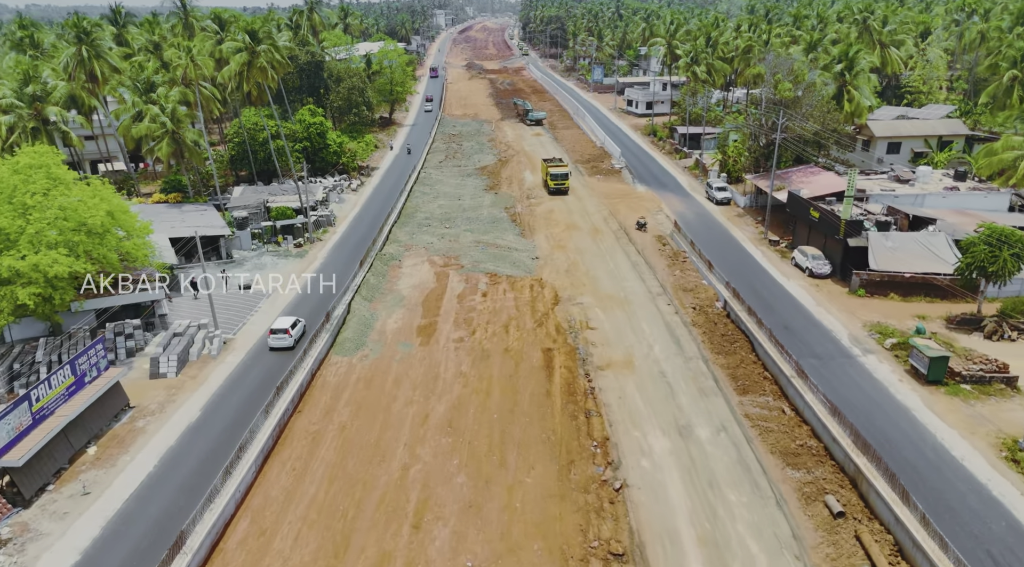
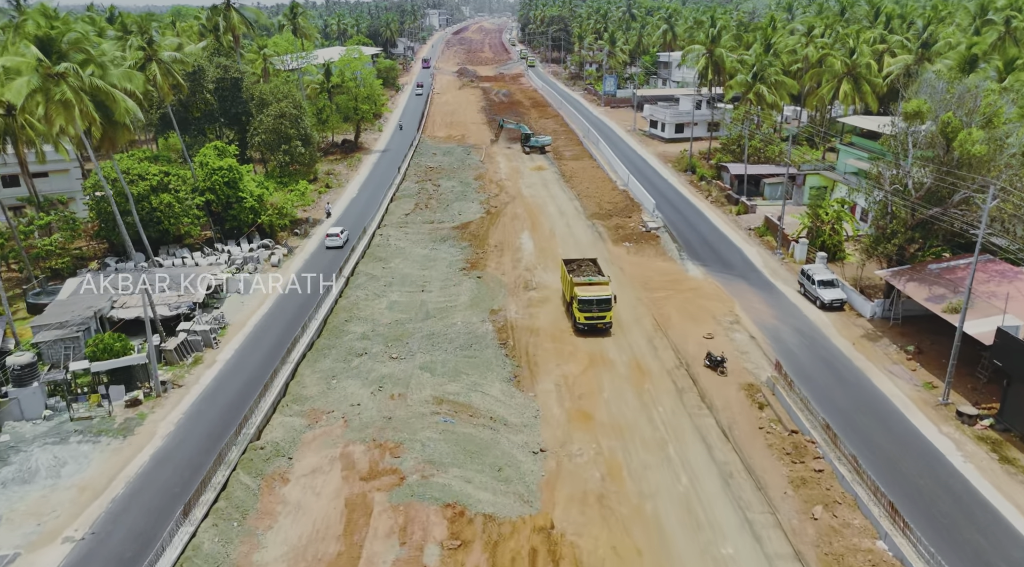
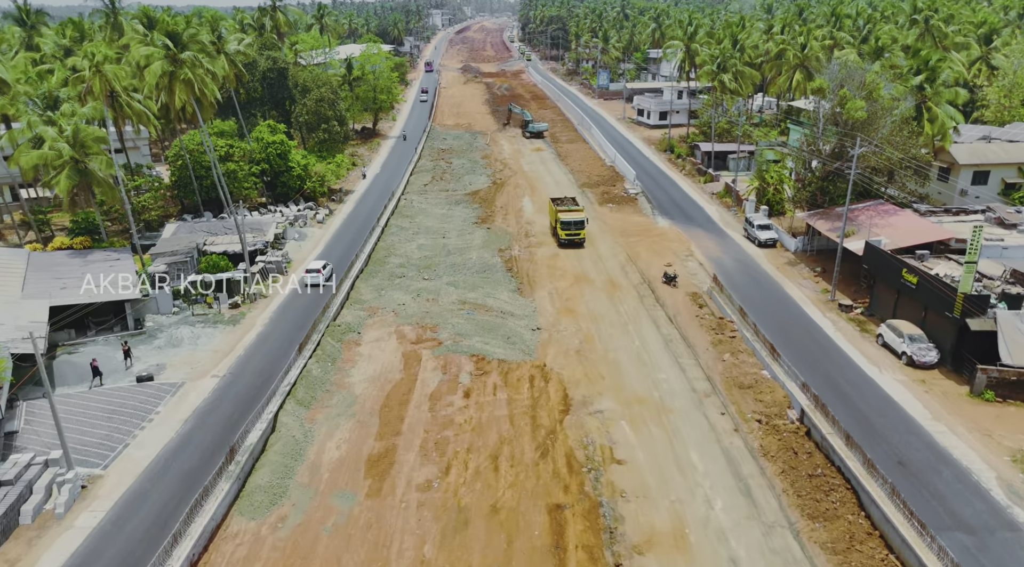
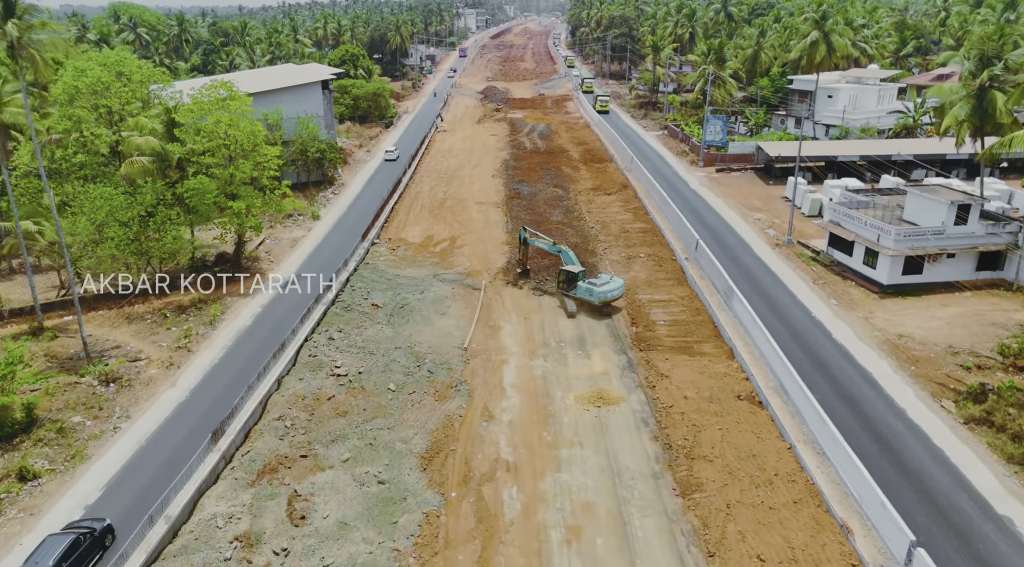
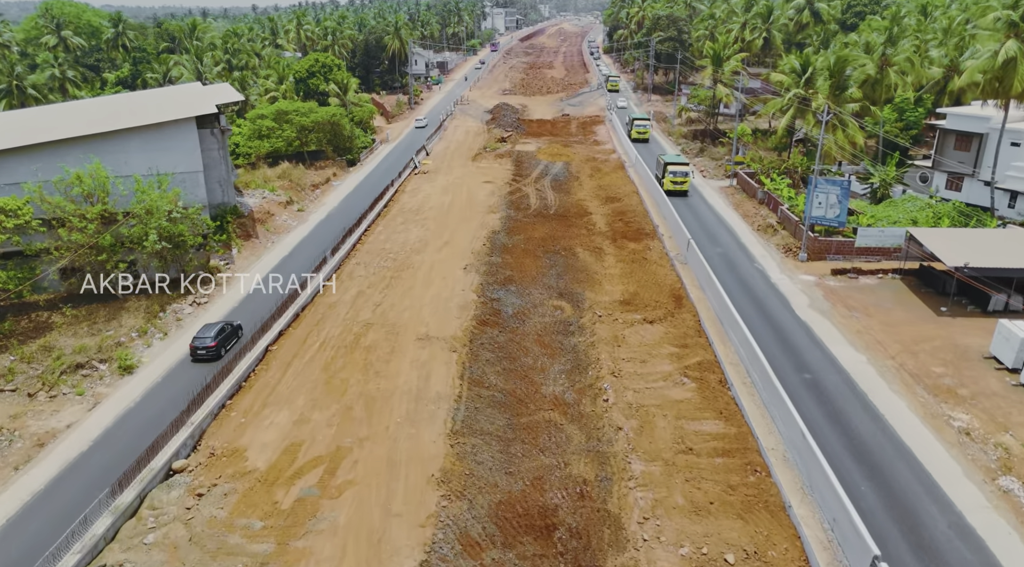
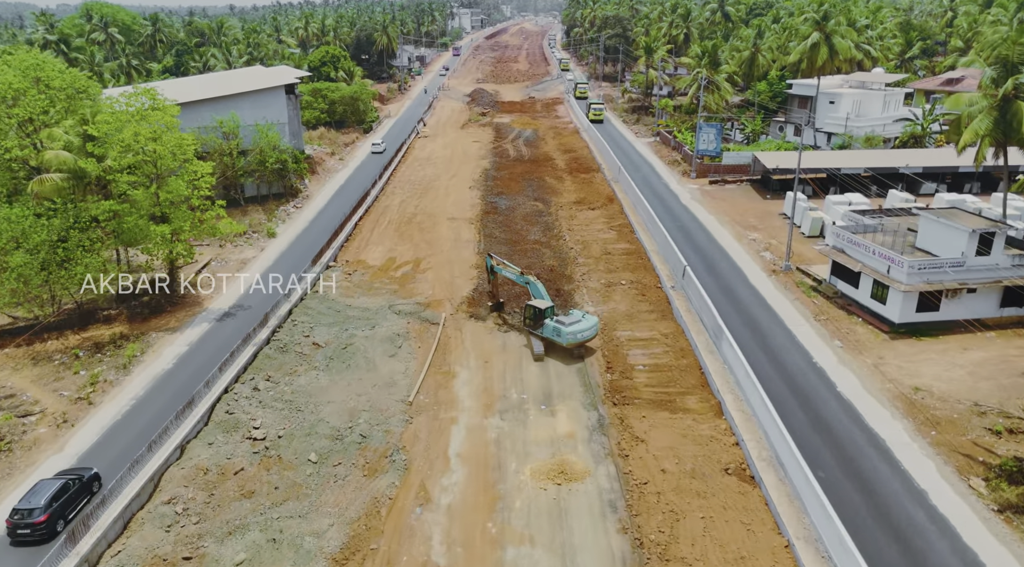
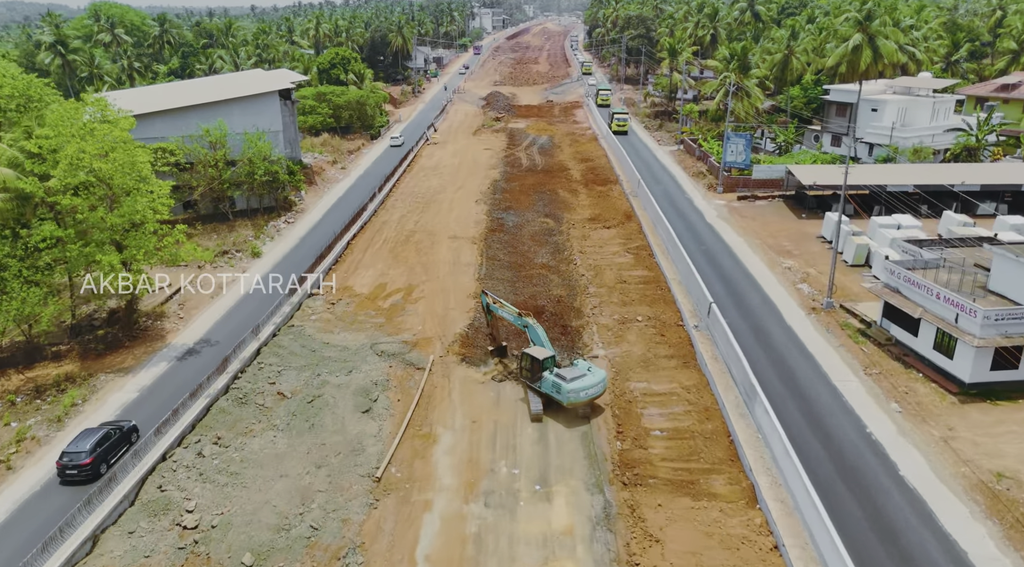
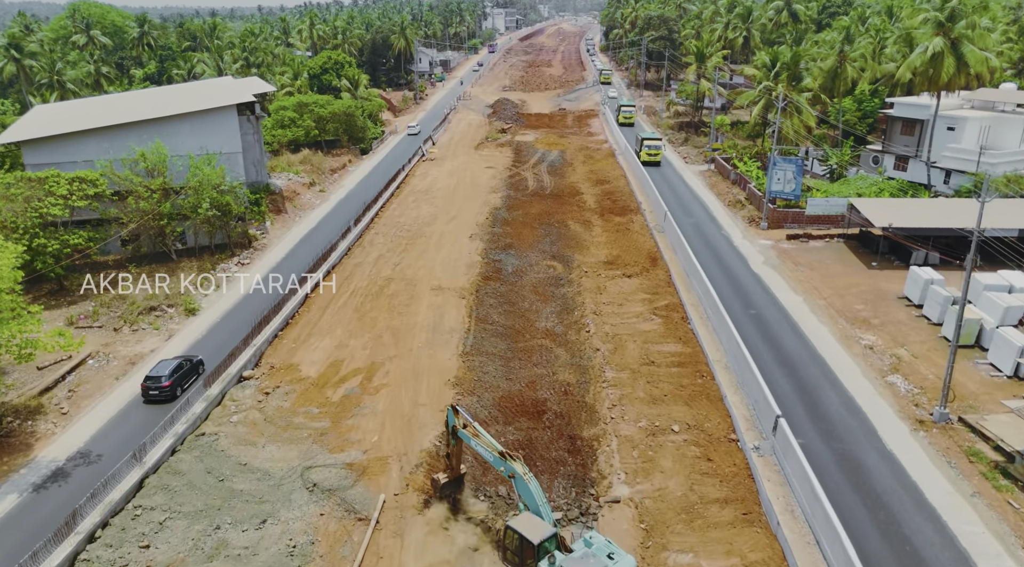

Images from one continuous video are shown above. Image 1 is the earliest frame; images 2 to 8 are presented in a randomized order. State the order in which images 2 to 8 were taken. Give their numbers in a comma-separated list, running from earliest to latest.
3, 2, 4, 6, 7, 8, 5
